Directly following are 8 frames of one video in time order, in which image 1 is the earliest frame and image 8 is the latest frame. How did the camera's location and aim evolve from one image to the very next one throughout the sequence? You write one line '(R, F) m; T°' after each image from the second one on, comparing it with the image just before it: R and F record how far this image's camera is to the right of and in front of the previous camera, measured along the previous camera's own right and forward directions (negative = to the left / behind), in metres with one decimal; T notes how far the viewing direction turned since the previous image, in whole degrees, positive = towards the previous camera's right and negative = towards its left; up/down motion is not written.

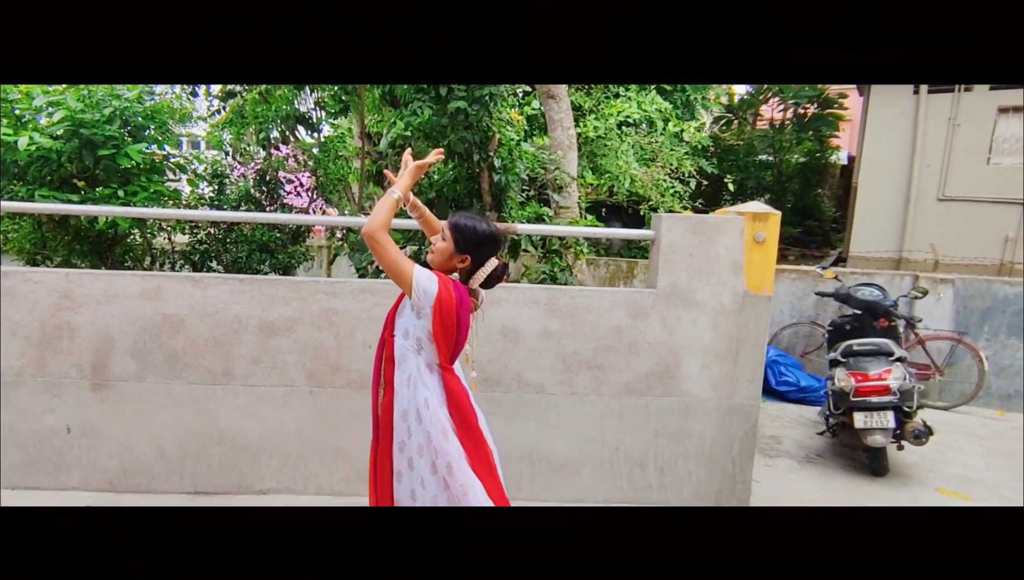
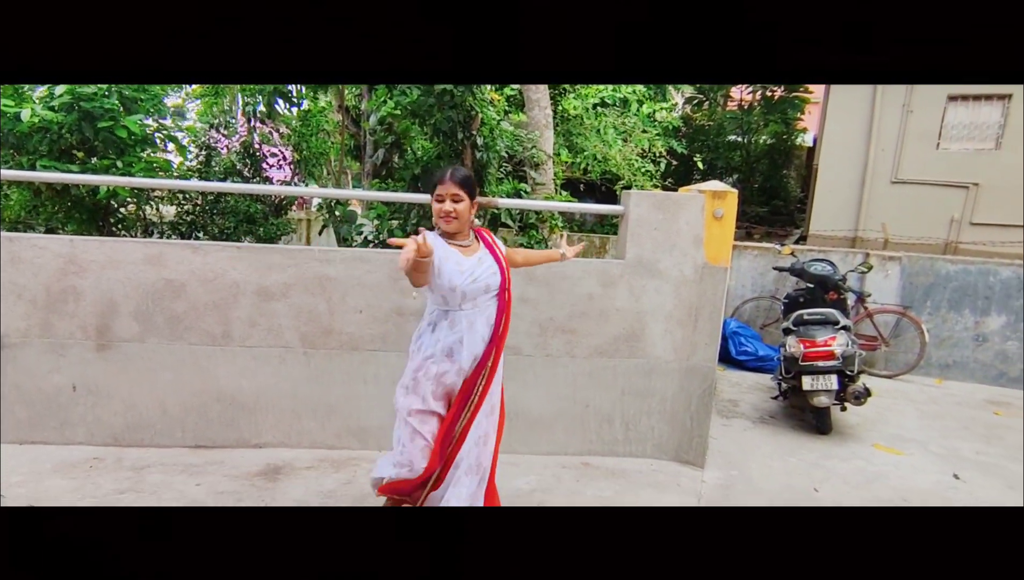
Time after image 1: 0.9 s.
(0.0, -0.2) m; +3°
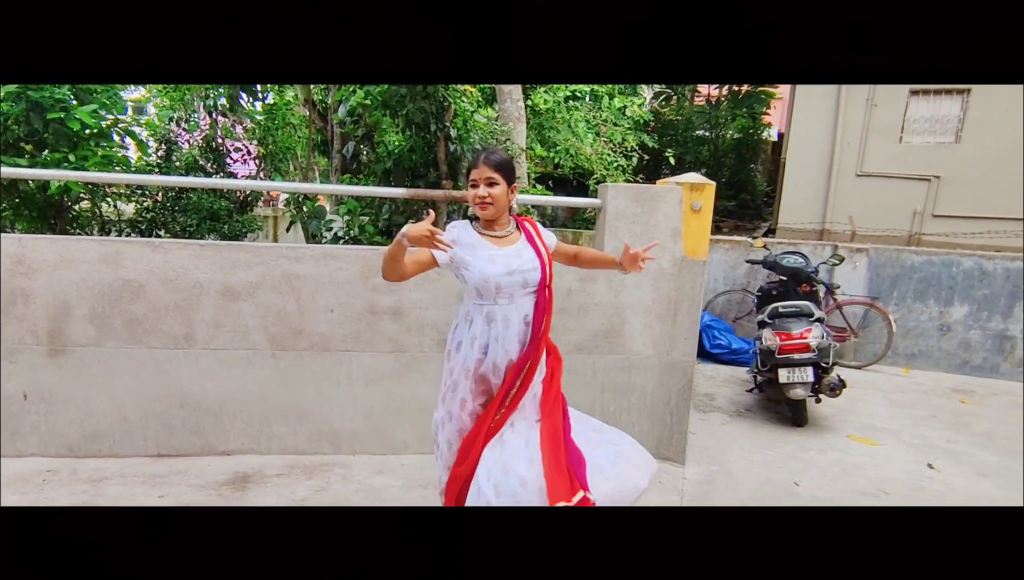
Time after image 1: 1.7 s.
(0.0, +0.1) m; +3°
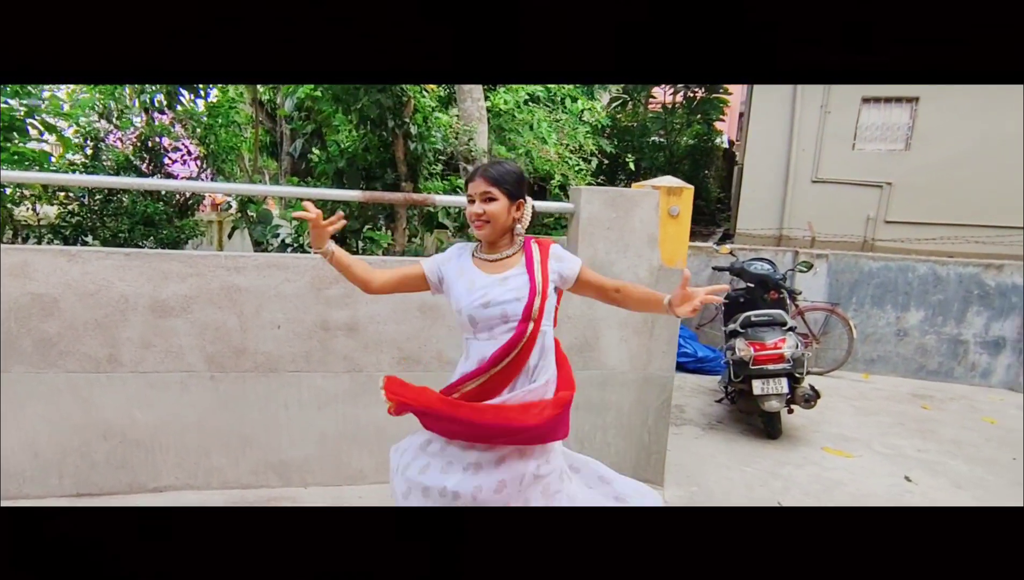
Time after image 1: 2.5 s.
(-0.1, +0.2) m; +4°
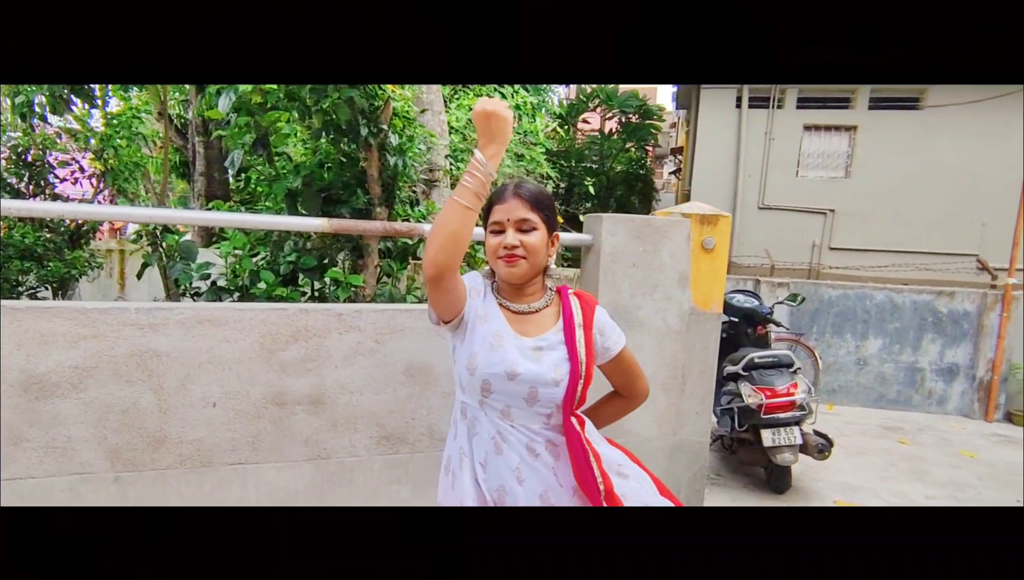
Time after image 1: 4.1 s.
(-0.3, +0.5) m; +8°
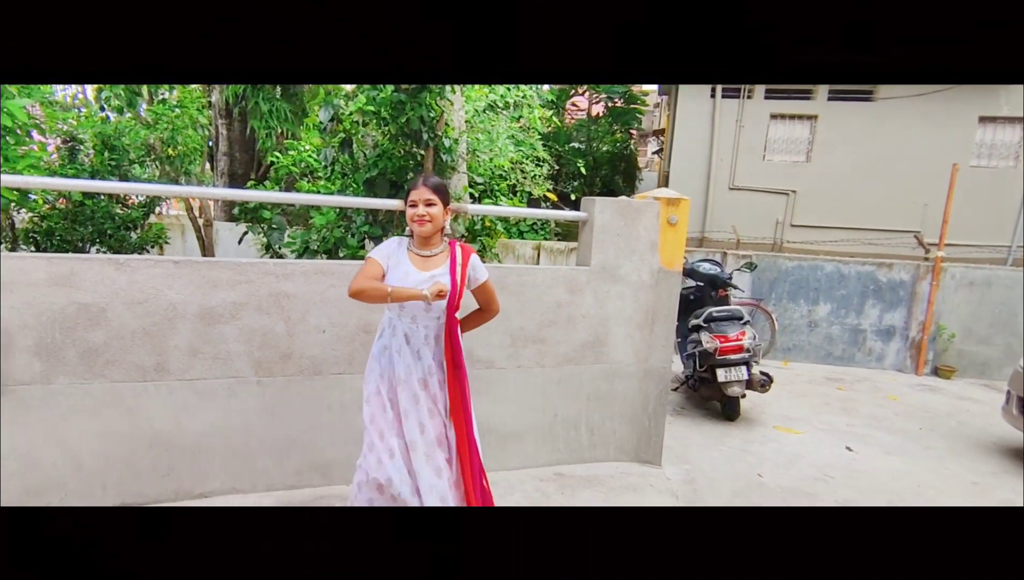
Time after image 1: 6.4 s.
(-0.1, -0.7) m; +2°
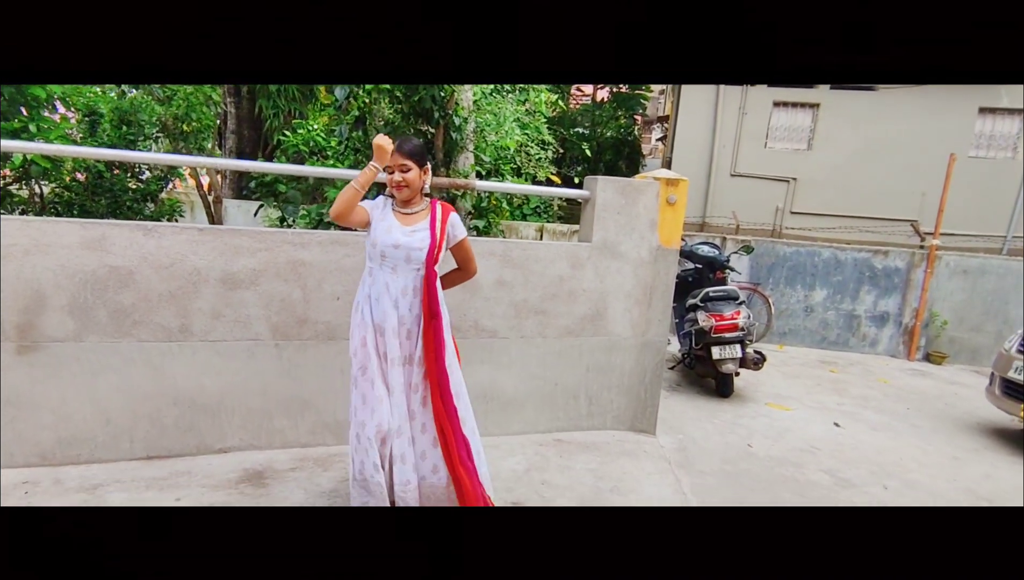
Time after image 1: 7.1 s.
(0.0, -0.1) m; 0°
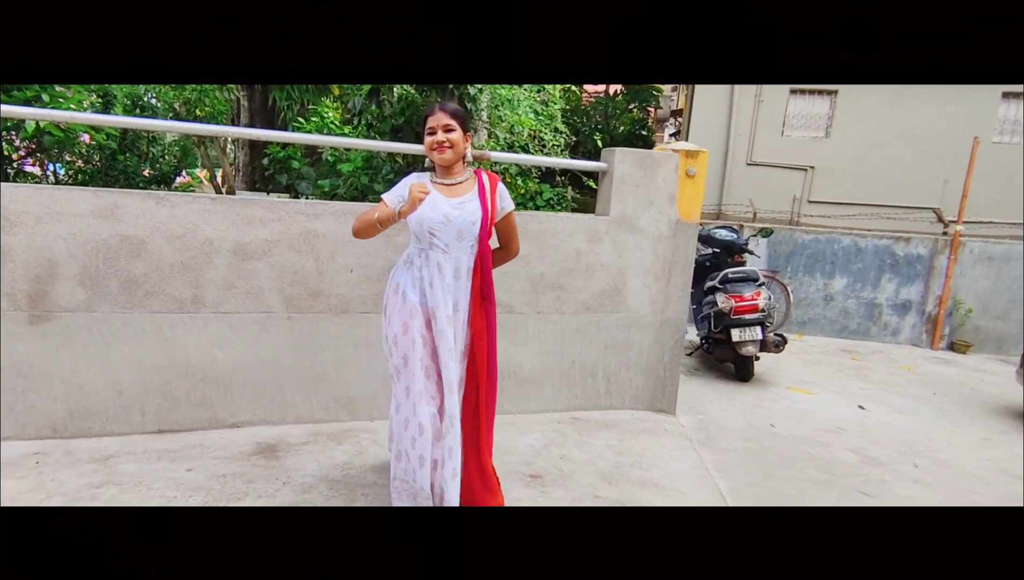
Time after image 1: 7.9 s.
(0.0, +0.1) m; -1°
